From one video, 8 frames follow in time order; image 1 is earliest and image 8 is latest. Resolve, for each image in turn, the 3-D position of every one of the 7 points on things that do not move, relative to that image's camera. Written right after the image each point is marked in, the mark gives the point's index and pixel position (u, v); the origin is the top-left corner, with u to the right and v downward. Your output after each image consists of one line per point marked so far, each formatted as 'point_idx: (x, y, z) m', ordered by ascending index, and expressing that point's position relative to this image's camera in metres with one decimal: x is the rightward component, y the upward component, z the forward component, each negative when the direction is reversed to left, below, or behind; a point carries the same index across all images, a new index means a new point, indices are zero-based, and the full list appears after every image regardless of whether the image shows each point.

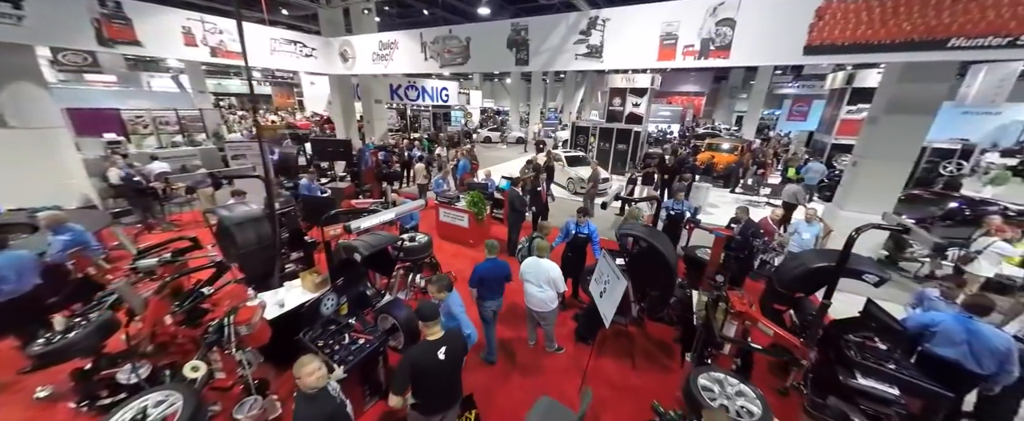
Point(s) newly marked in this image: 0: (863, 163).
0: (+7.4, +1.0, +6.2) m
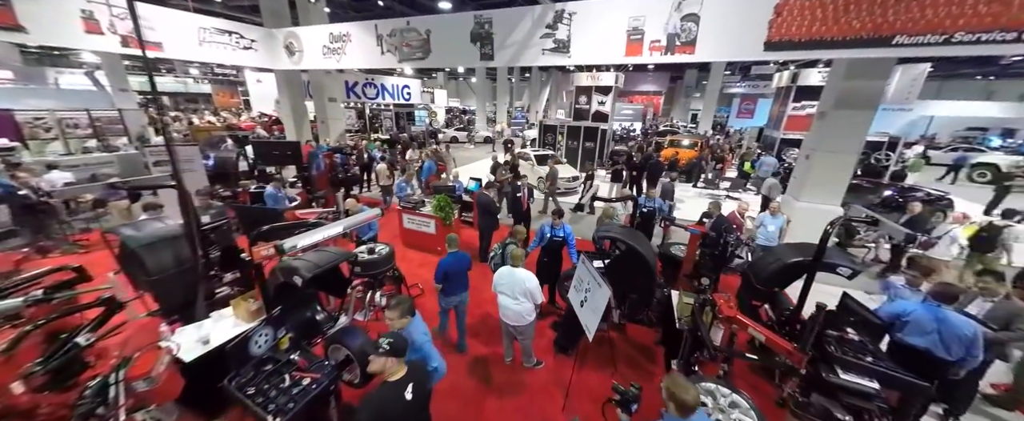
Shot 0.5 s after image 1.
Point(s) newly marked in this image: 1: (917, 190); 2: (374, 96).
0: (+6.7, +1.2, +6.5) m
1: (+11.3, +0.6, +8.3) m
2: (-5.6, +4.7, +12.1) m
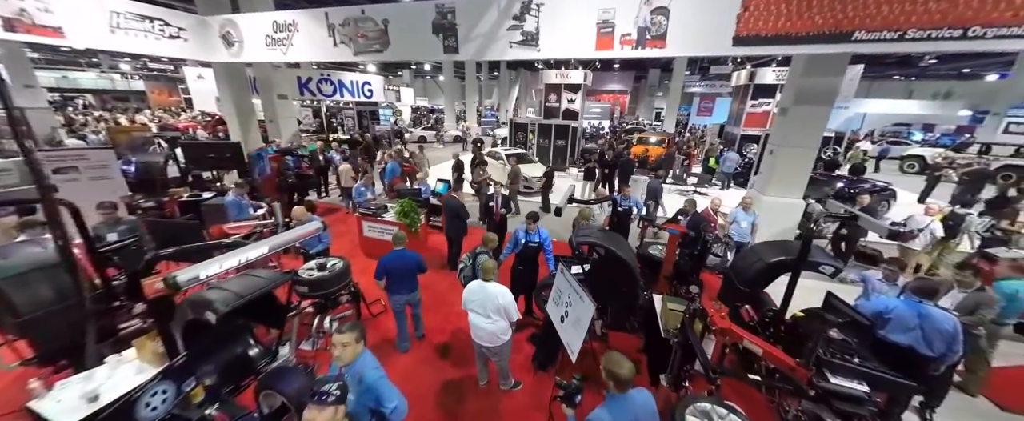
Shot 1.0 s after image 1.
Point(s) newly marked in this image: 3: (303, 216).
0: (+6.0, +1.4, +6.7) m
1: (+10.5, +0.9, +8.8) m
2: (-6.8, +4.4, +11.2) m
3: (-2.7, -0.1, +3.9) m
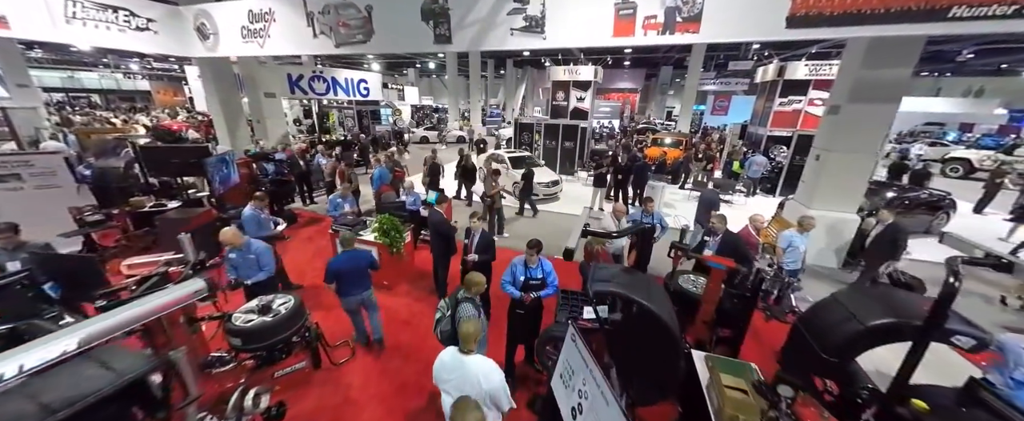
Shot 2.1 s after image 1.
0: (+6.1, +1.1, +5.7) m
1: (+10.6, +0.5, +7.7) m
2: (-6.6, +4.2, +10.4) m
3: (-2.8, -0.4, +3.1) m
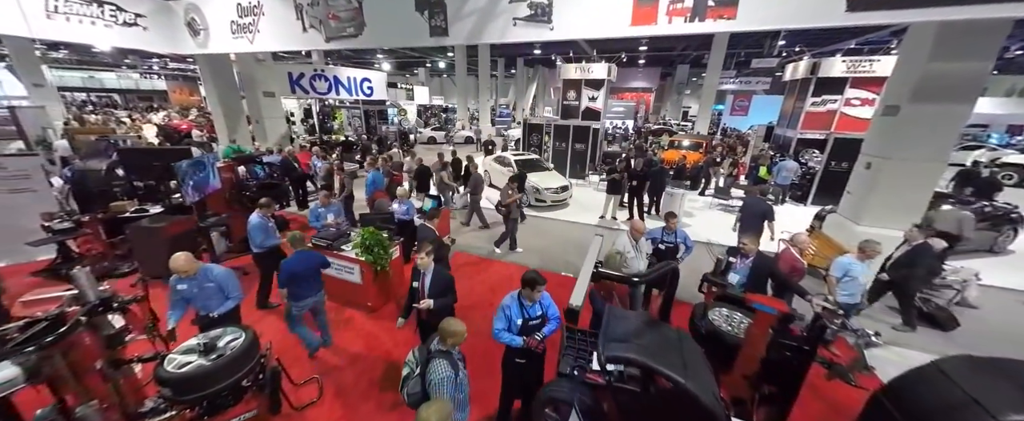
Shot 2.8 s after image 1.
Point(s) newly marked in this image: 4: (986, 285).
0: (+6.1, +0.8, +4.9) m
1: (+10.7, +0.2, +6.8) m
2: (-6.4, +4.1, +10.1) m
3: (-2.8, -0.5, +2.6) m
4: (+8.8, -1.4, +5.5) m
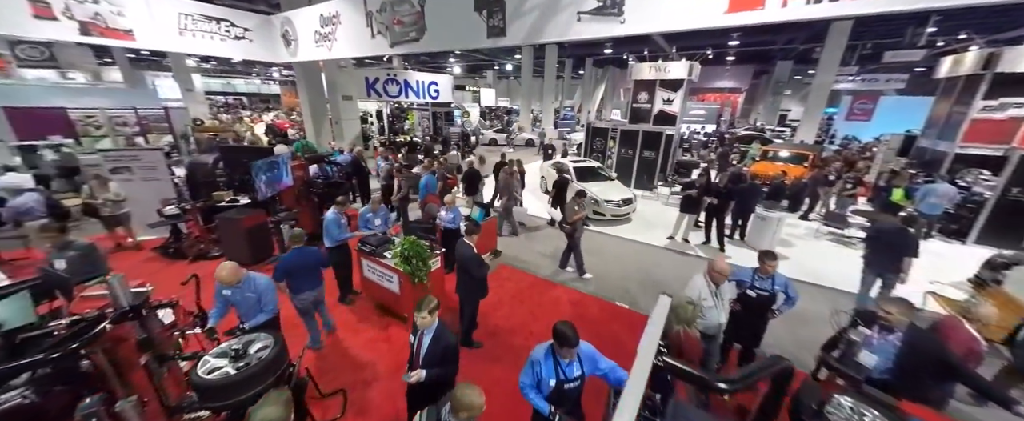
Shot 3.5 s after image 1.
0: (+6.8, +0.1, +3.2) m
1: (+11.6, -0.9, +4.1) m
2: (-4.2, +4.2, +10.6) m
3: (-2.5, -0.6, +2.6) m
4: (+9.4, -2.3, +3.3) m
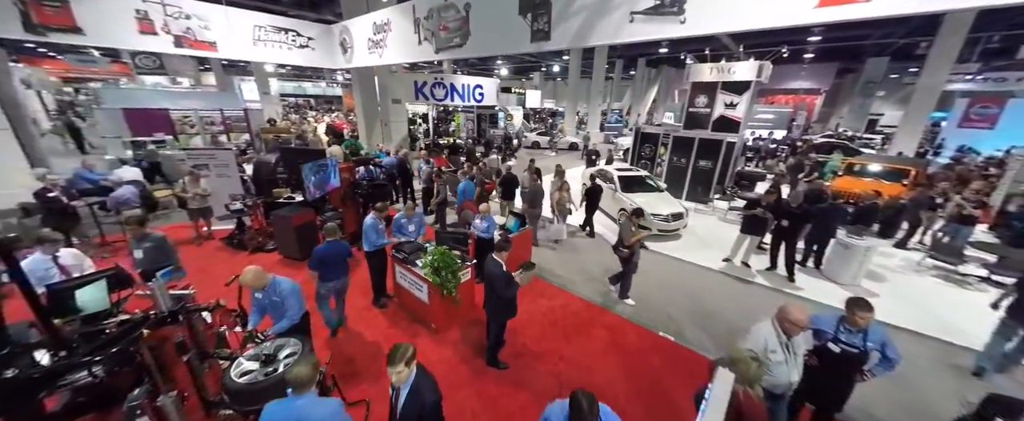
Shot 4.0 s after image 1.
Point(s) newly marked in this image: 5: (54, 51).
0: (+7.0, -0.5, +2.0) m
1: (+11.8, -1.7, +2.3) m
2: (-2.6, +4.1, +10.8) m
3: (-2.3, -0.6, +2.7) m
4: (+9.5, -3.0, +1.8) m
5: (-21.2, +7.4, +13.7) m
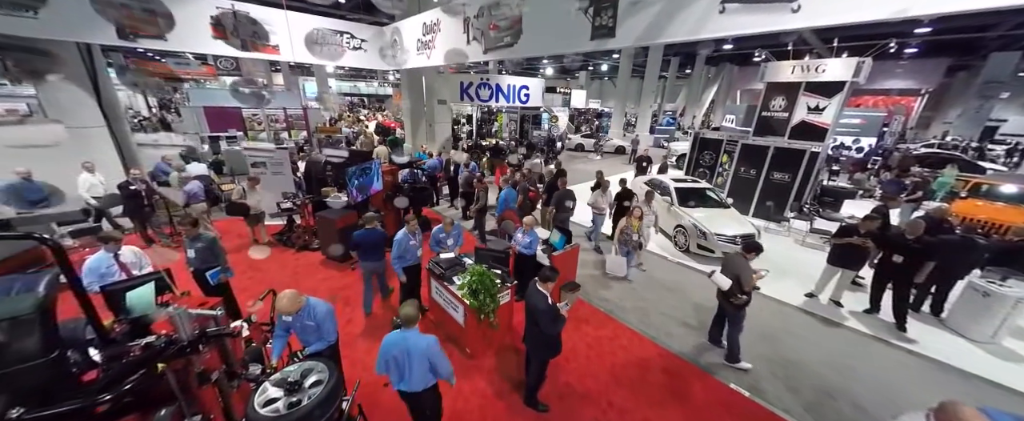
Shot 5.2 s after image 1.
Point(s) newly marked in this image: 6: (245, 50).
0: (+7.3, -1.1, +0.7) m
1: (+12.0, -2.6, +0.4) m
2: (-0.9, +4.0, +10.6) m
3: (-1.9, -0.8, +2.5) m
4: (+9.6, -3.7, +0.1) m
5: (-18.8, +8.2, +15.7) m
6: (-7.6, +4.6, +8.5) m
